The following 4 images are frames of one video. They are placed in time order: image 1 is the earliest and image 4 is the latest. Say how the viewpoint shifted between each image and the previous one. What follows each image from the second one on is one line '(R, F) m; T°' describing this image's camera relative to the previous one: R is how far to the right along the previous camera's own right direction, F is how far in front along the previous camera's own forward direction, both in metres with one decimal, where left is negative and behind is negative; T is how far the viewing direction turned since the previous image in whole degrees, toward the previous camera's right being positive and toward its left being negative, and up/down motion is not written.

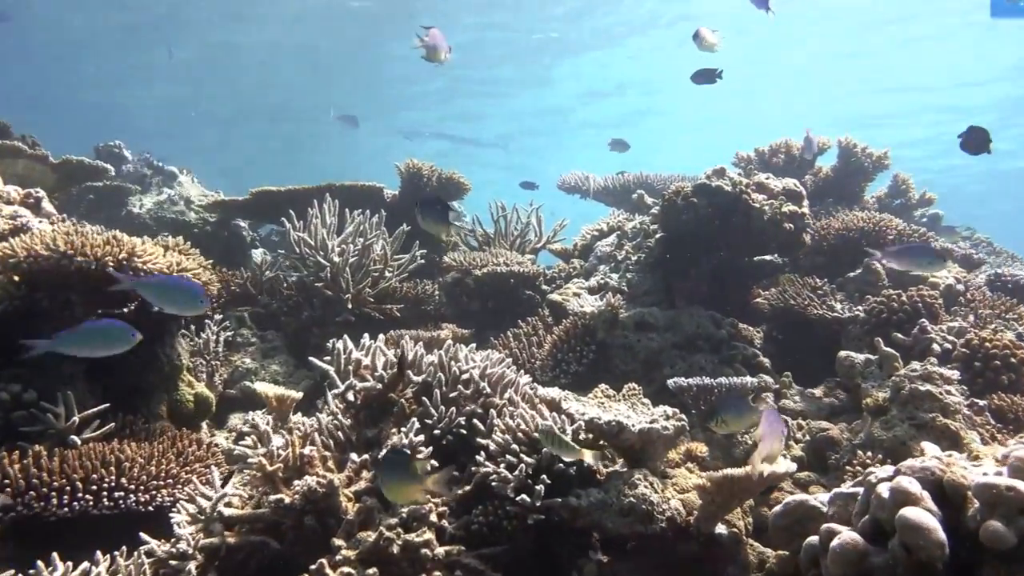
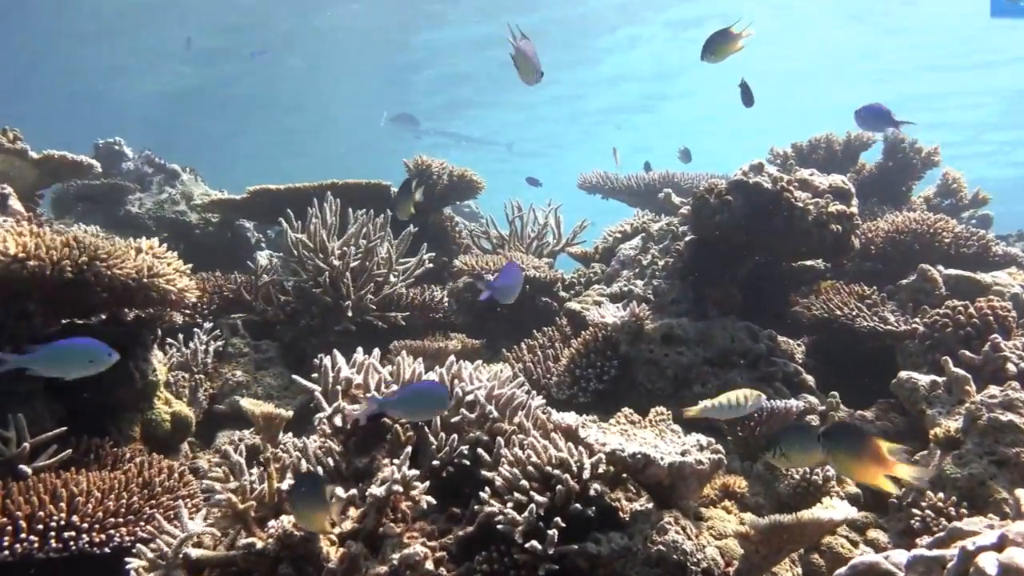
(0.0, +0.5) m; -1°
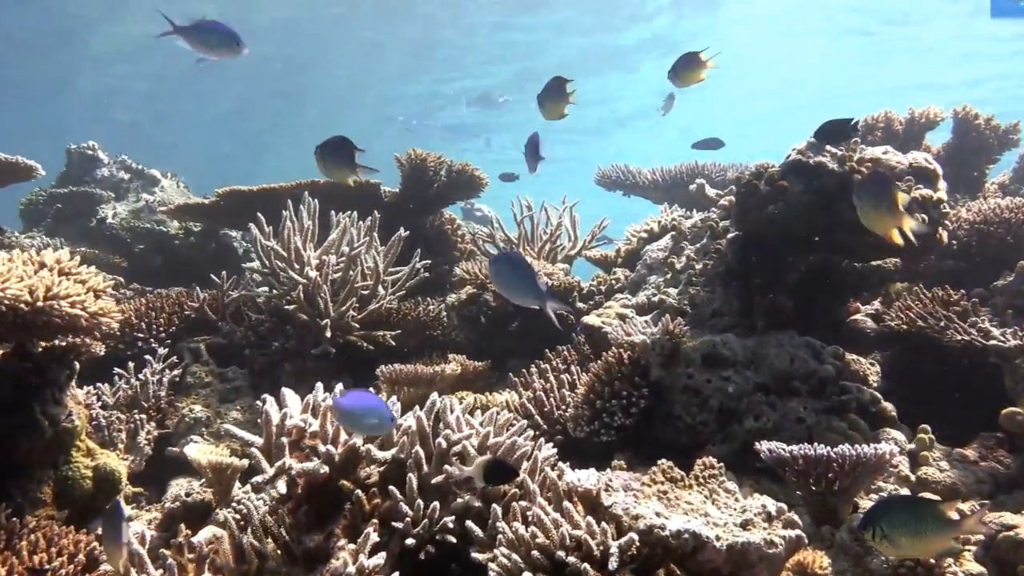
(+0.1, +0.9) m; -1°
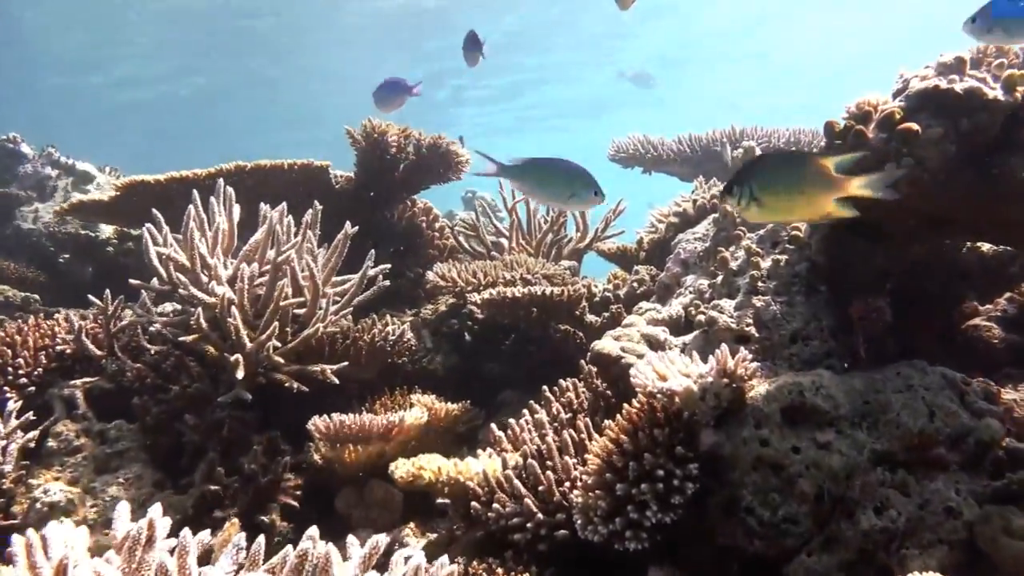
(+0.1, +1.4) m; -1°
